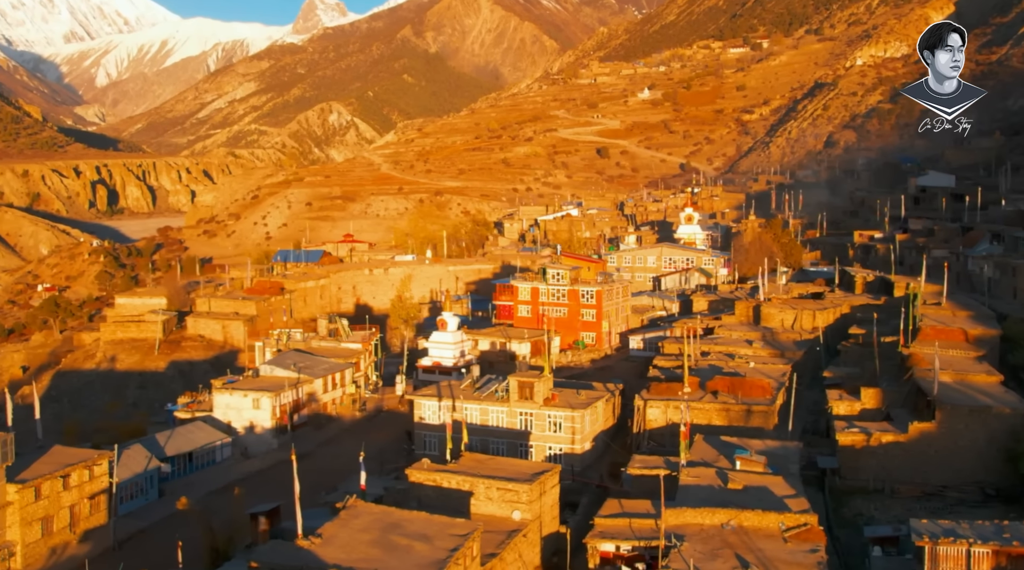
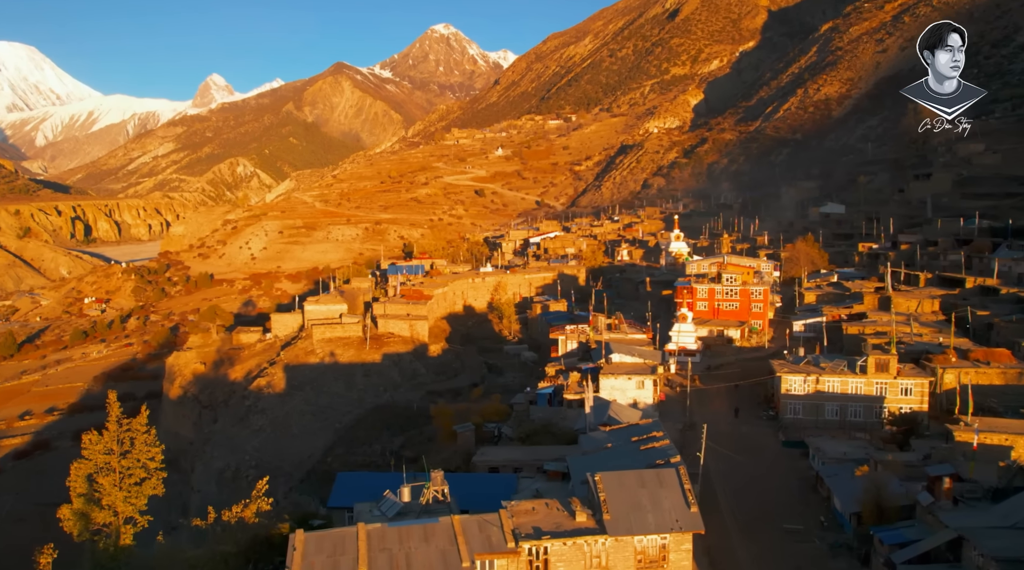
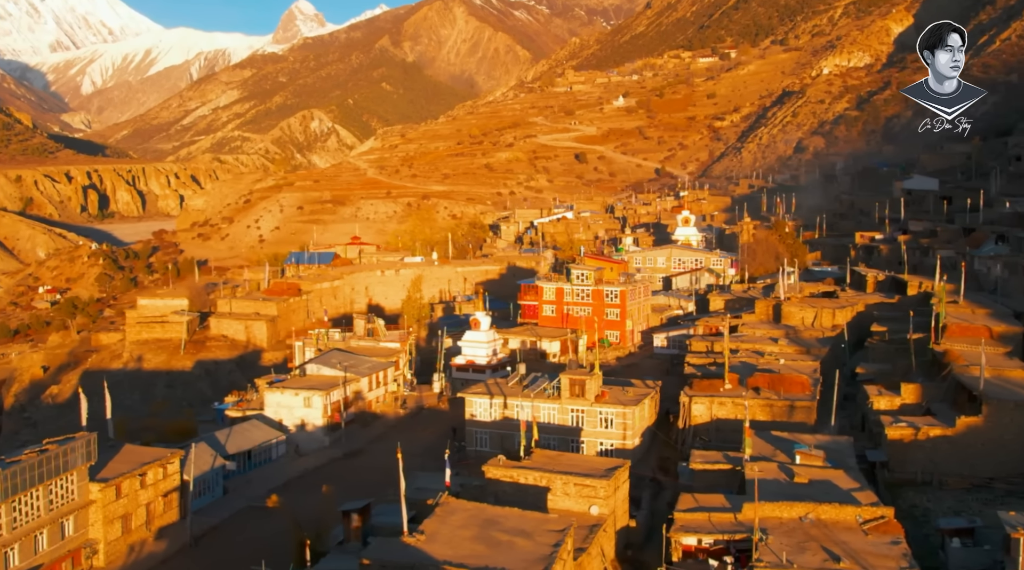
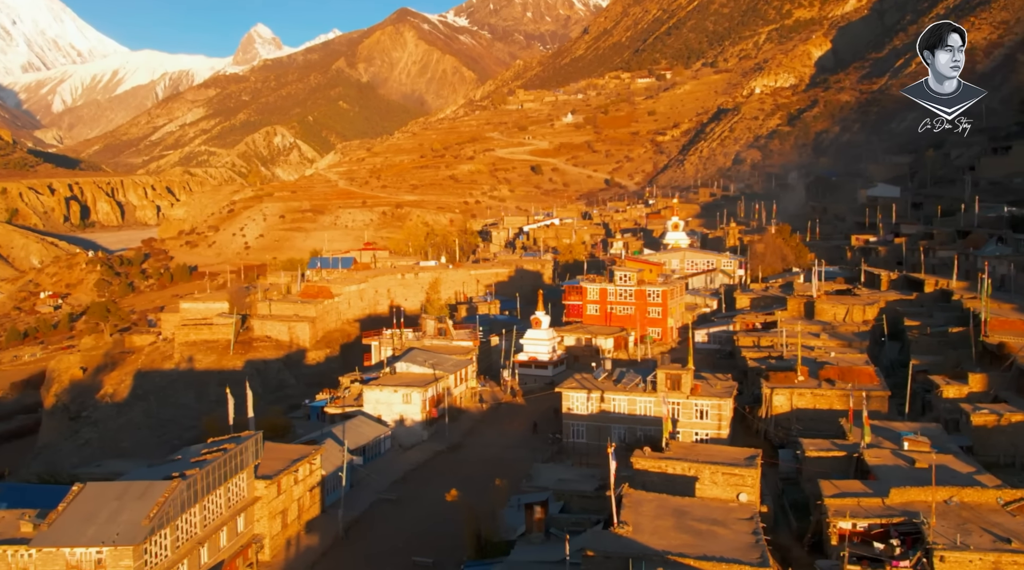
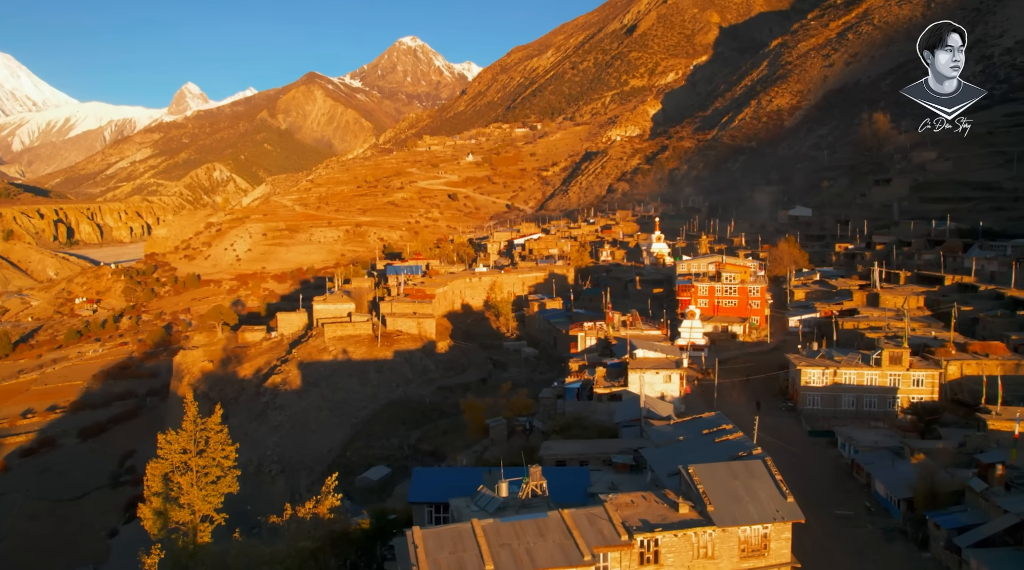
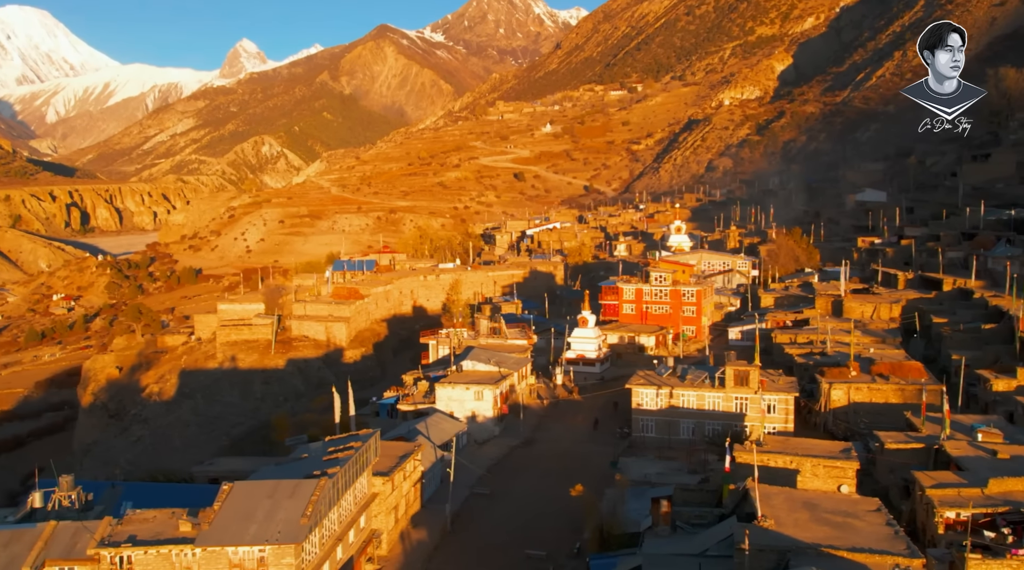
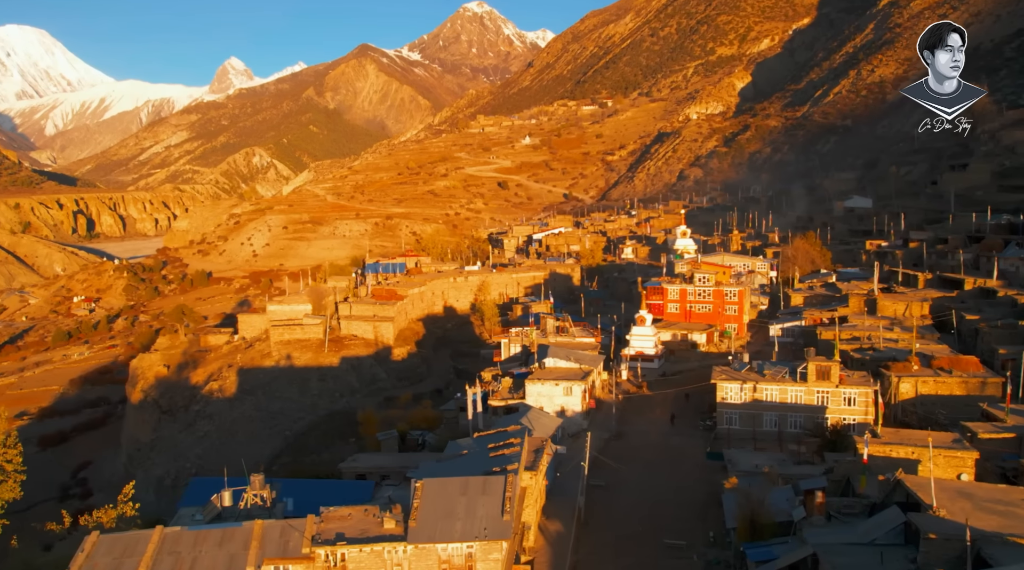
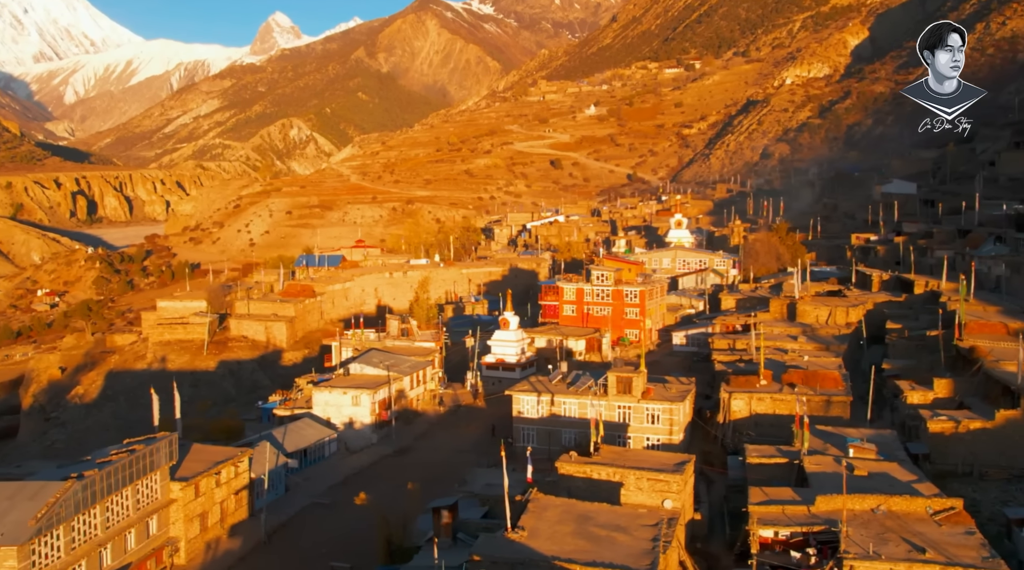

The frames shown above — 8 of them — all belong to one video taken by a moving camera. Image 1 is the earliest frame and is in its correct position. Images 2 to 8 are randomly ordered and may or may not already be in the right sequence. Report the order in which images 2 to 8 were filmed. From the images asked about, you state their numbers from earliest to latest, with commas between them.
3, 8, 4, 6, 7, 2, 5
